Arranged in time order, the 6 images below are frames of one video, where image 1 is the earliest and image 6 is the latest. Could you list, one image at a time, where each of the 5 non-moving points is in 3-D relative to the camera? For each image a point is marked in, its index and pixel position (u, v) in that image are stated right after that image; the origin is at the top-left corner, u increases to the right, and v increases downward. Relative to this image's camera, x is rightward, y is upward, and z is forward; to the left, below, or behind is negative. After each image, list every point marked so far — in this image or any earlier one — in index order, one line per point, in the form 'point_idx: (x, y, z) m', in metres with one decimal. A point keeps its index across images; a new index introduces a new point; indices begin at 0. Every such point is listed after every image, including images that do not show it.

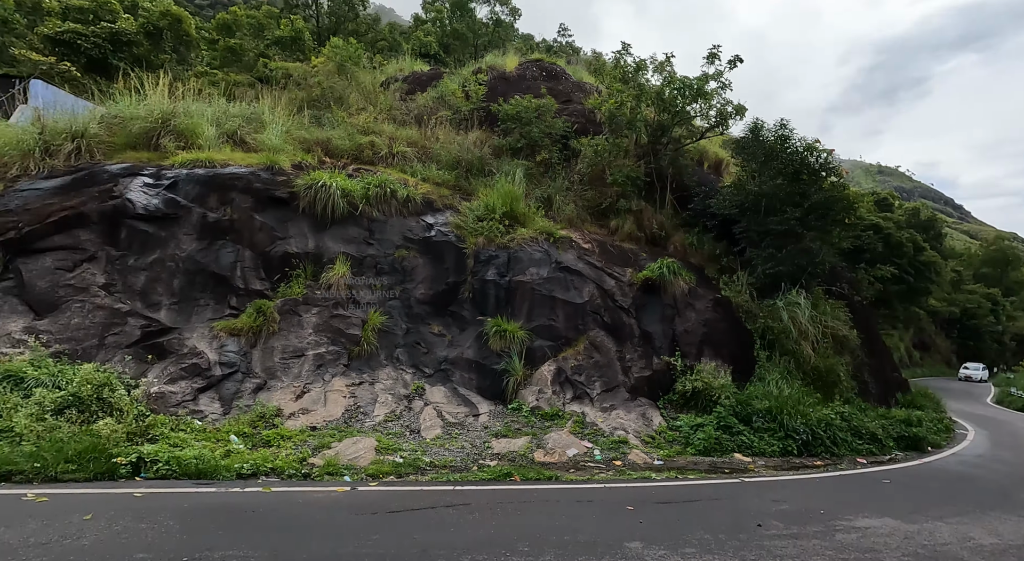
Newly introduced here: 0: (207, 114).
0: (-6.8, +3.6, +11.0) m
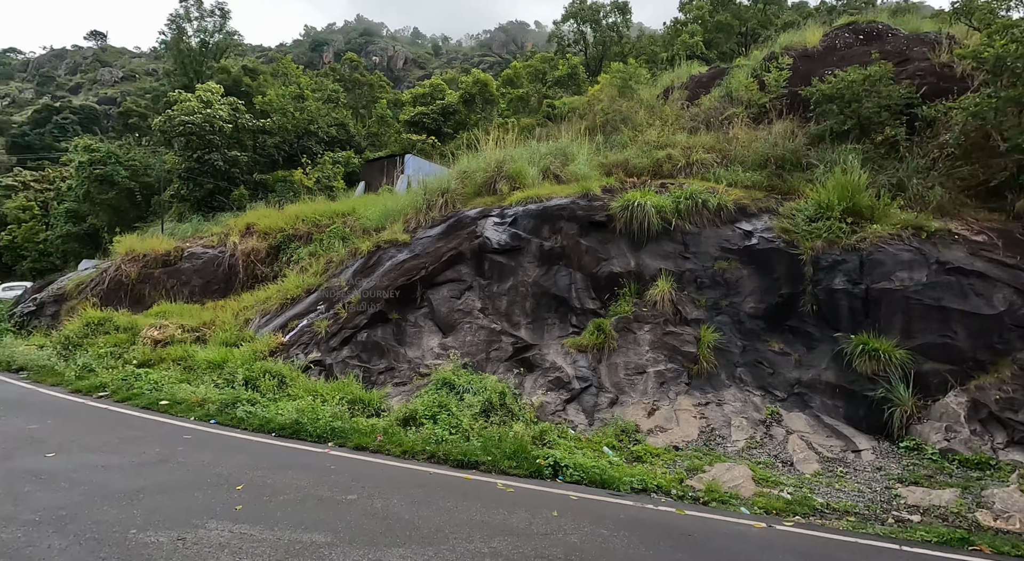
0: (+0.3, +3.0, +12.9) m
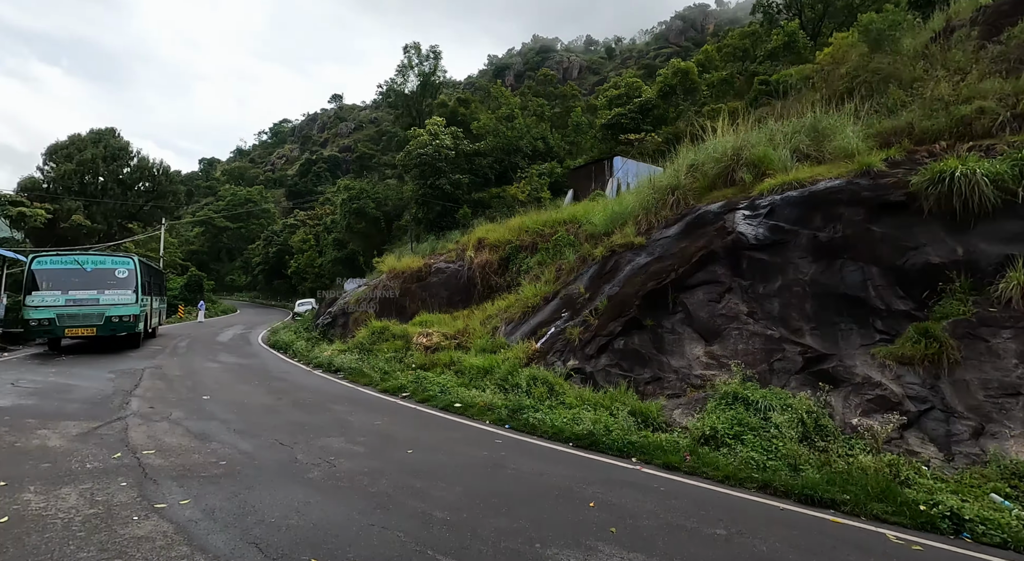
0: (+5.8, +3.1, +11.6) m
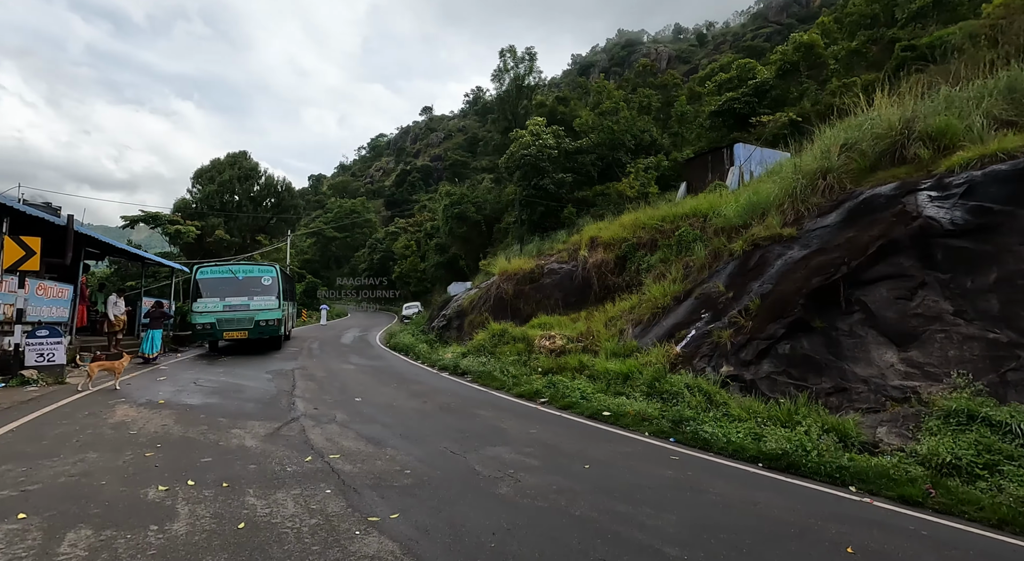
0: (+8.4, +3.2, +9.9) m
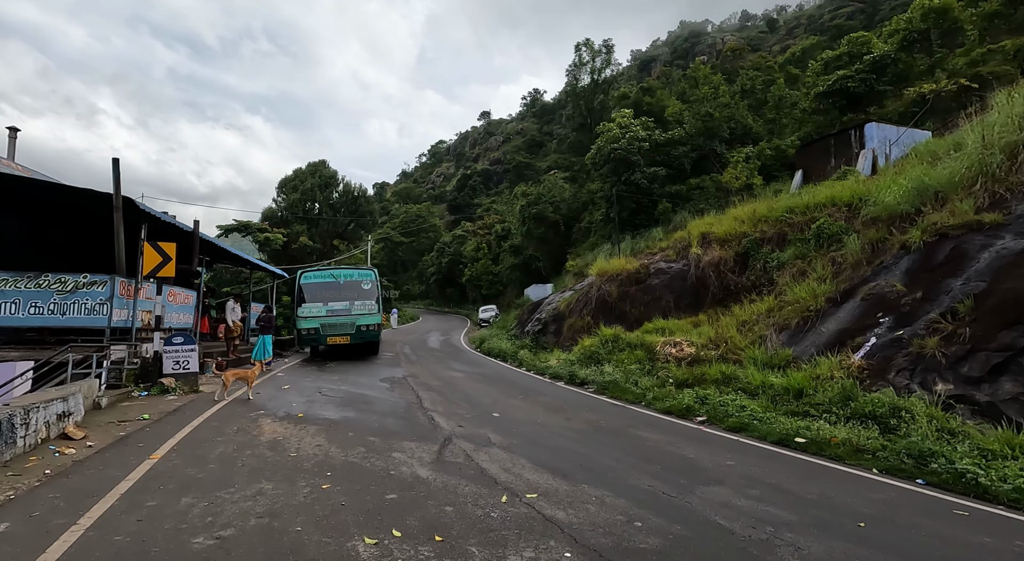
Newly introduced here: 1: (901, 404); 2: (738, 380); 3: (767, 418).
0: (+10.7, +3.3, +7.8) m
1: (+4.8, -1.5, +6.6) m
2: (+4.3, -1.9, +10.1) m
3: (+3.7, -2.0, +7.6) m
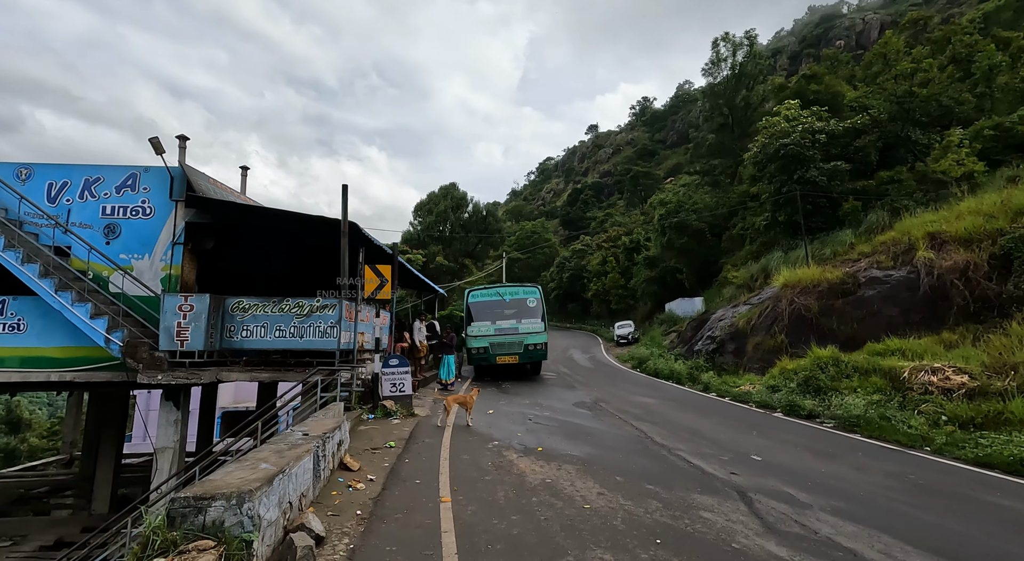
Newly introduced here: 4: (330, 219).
0: (+13.7, +3.4, +4.1) m
1: (+7.8, -1.6, +4.2) m
2: (+8.1, -2.1, +7.7) m
3: (+7.0, -2.1, +5.5) m
4: (-3.6, +1.1, +10.3) m
